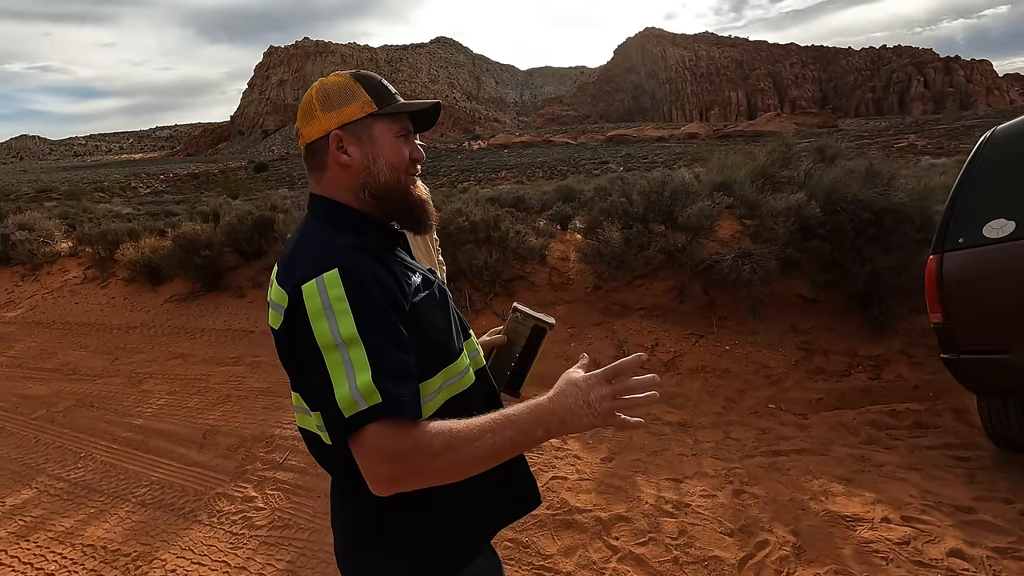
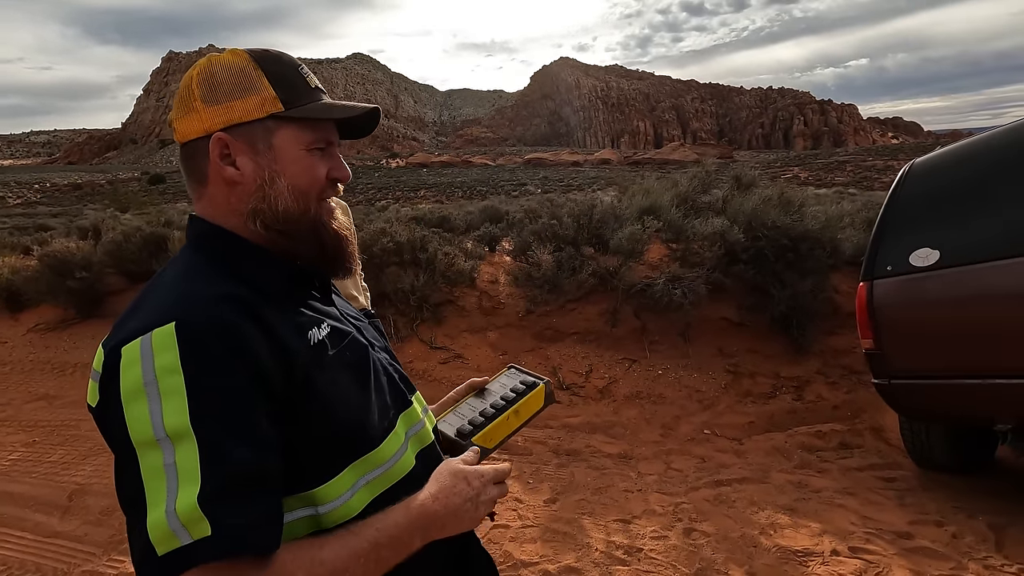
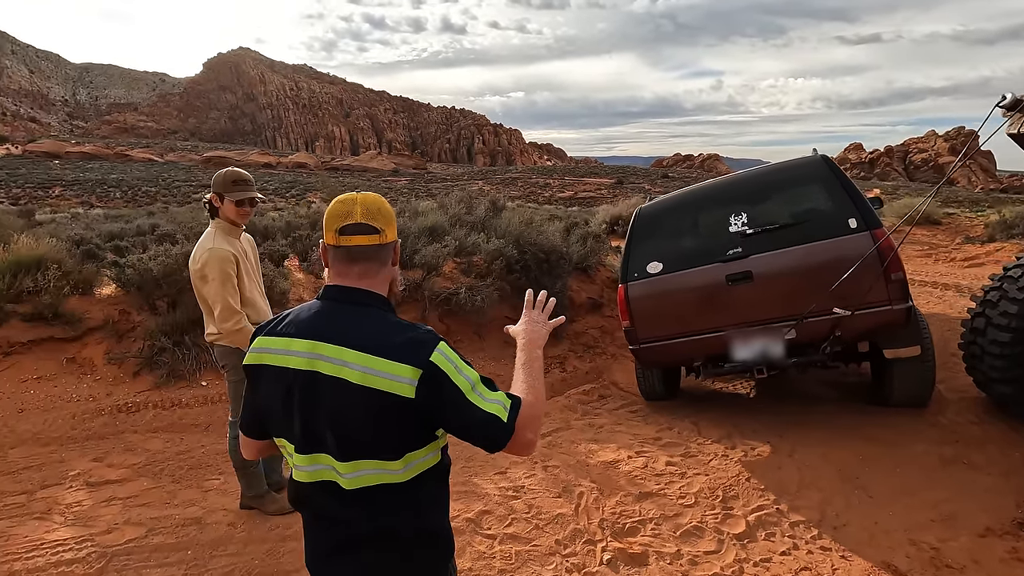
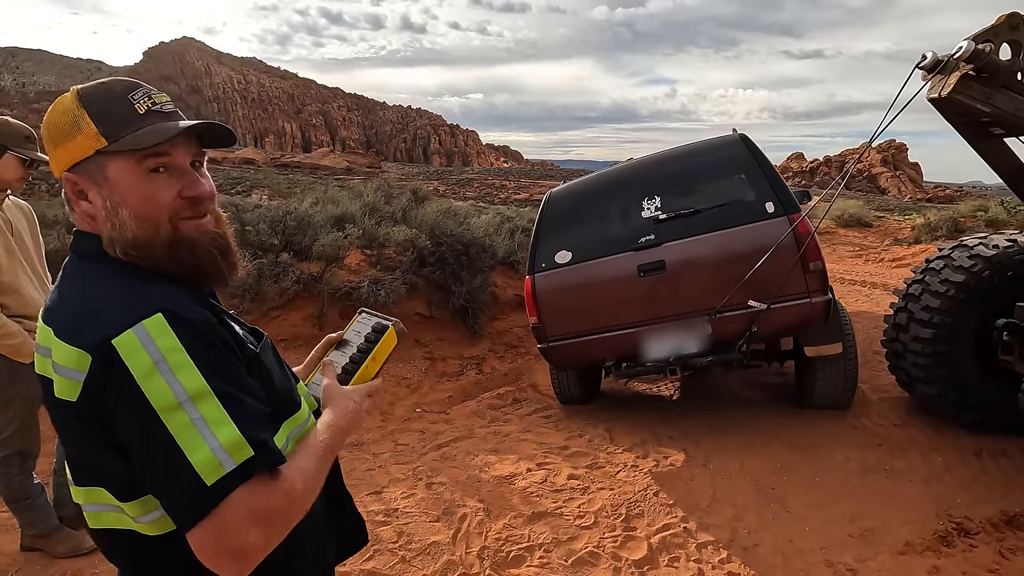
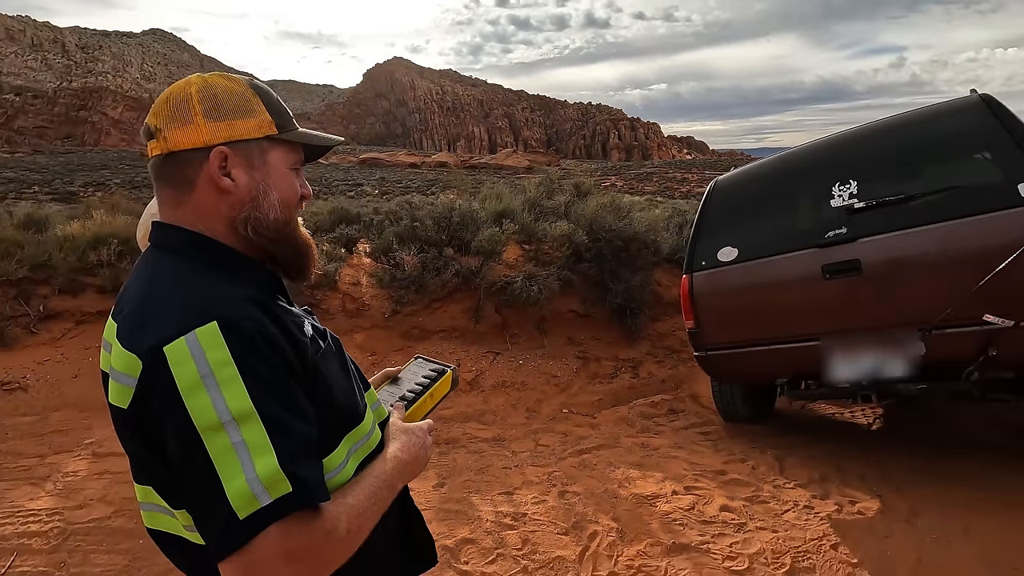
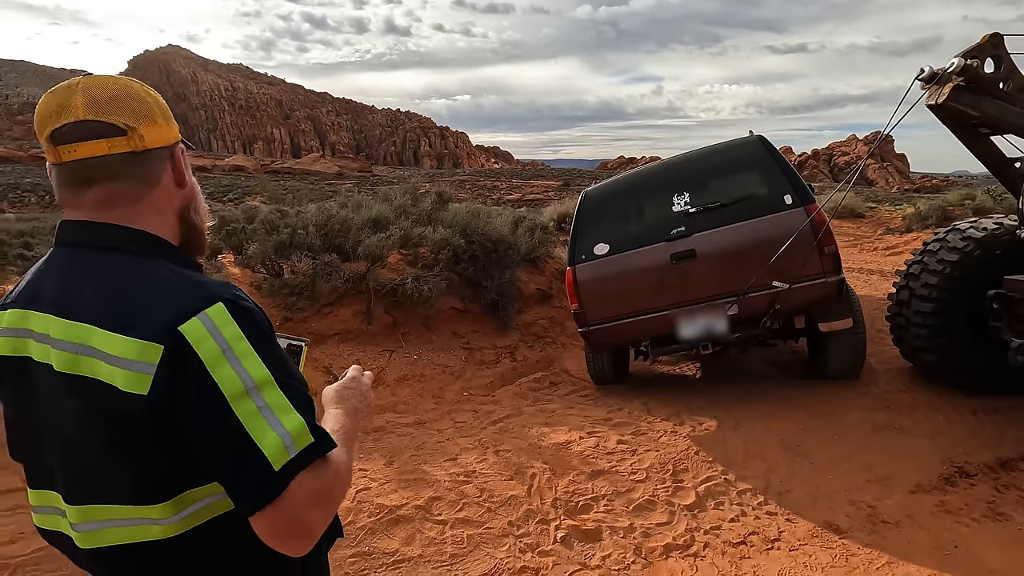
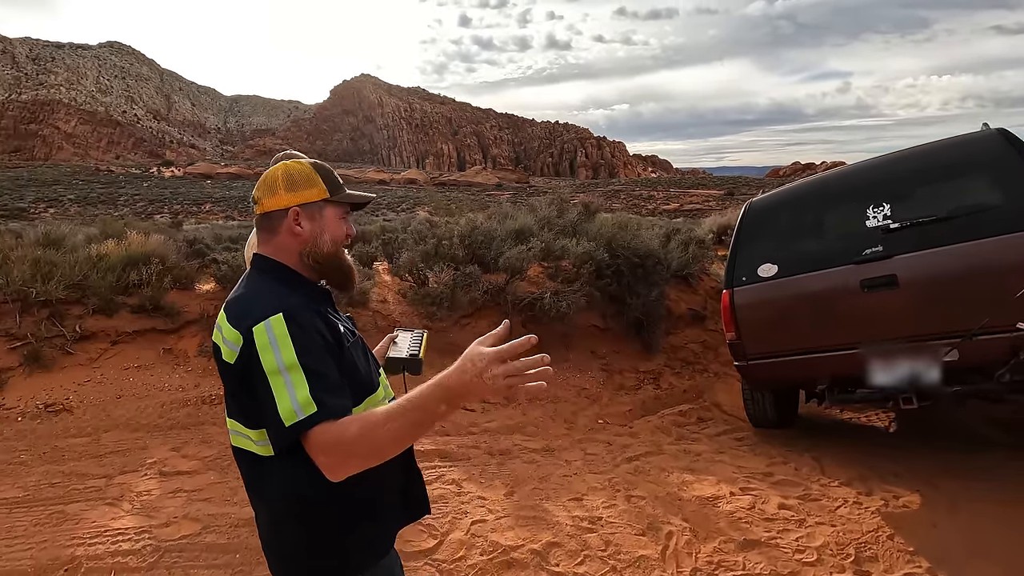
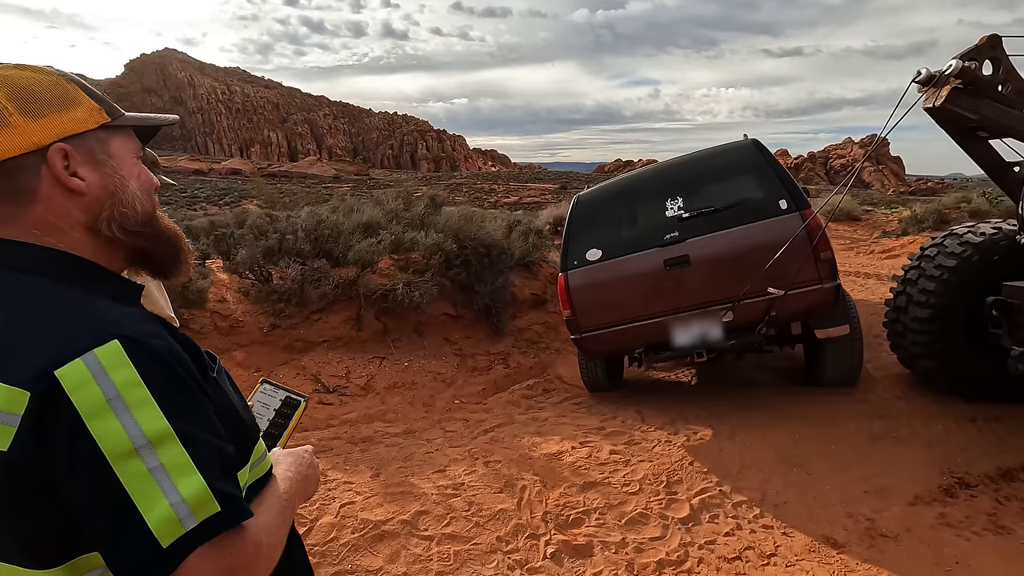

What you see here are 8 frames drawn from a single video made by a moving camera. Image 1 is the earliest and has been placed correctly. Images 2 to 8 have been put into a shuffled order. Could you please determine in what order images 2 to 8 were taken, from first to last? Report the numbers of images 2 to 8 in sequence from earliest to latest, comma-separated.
2, 5, 4, 8, 6, 3, 7
